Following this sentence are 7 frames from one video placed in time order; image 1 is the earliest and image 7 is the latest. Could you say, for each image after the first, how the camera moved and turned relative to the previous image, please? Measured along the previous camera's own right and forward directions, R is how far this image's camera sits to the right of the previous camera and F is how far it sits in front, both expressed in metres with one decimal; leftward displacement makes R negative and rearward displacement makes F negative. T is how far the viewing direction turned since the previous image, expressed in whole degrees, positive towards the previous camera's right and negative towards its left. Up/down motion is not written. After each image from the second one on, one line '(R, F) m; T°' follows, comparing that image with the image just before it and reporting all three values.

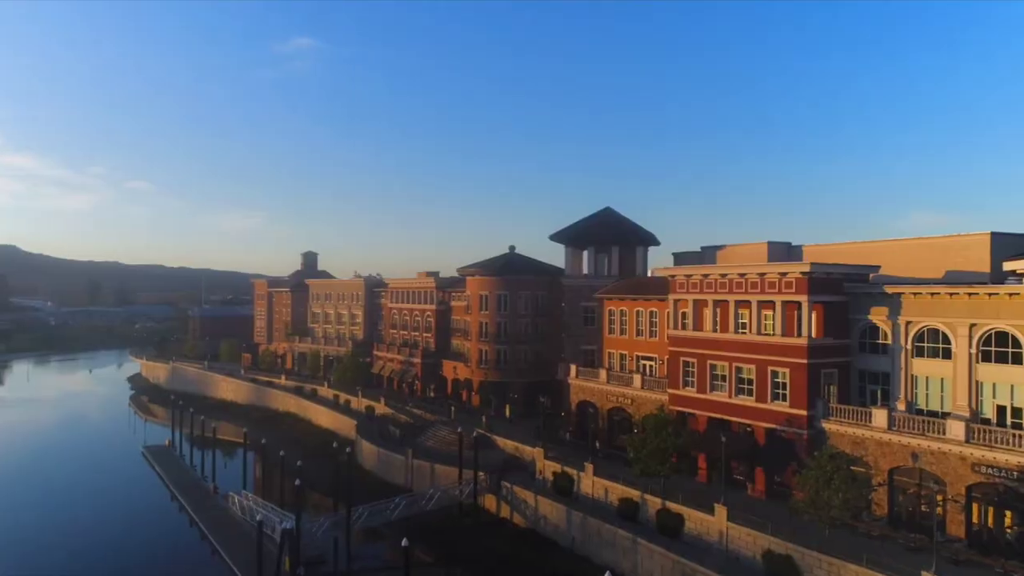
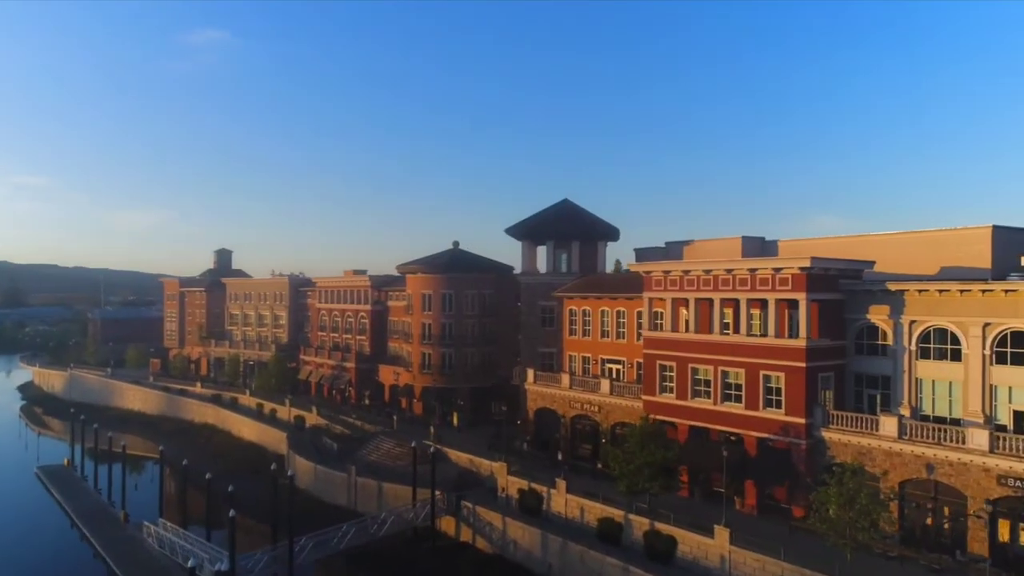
(-2.4, +4.7) m; +6°
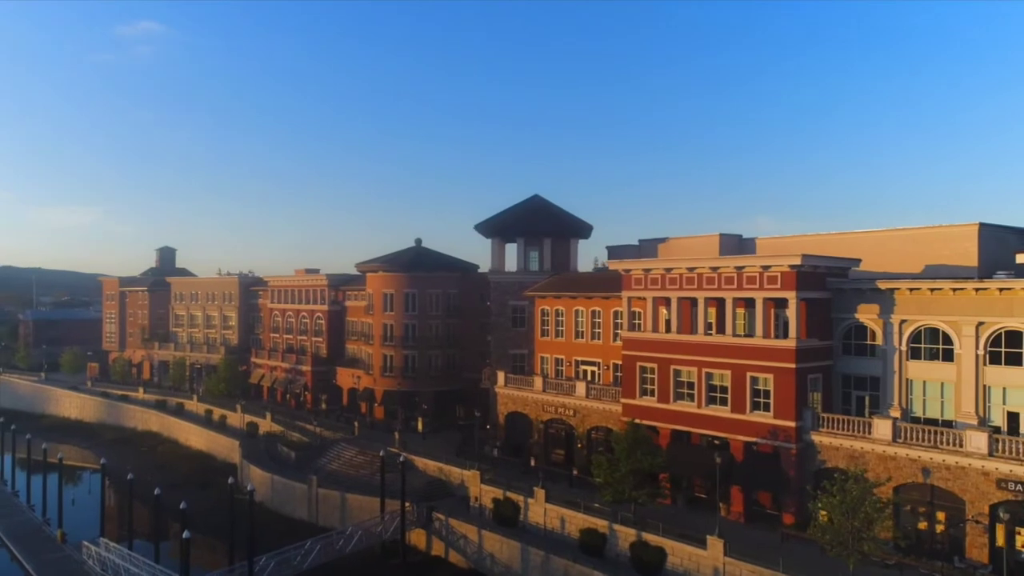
(-1.3, +2.0) m; +4°
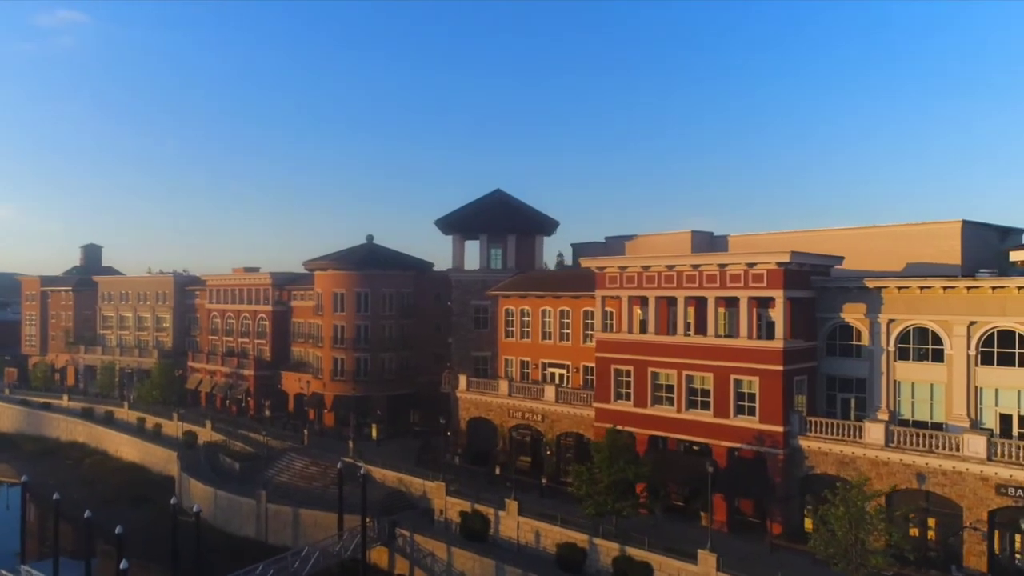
(-1.4, +2.4) m; +5°
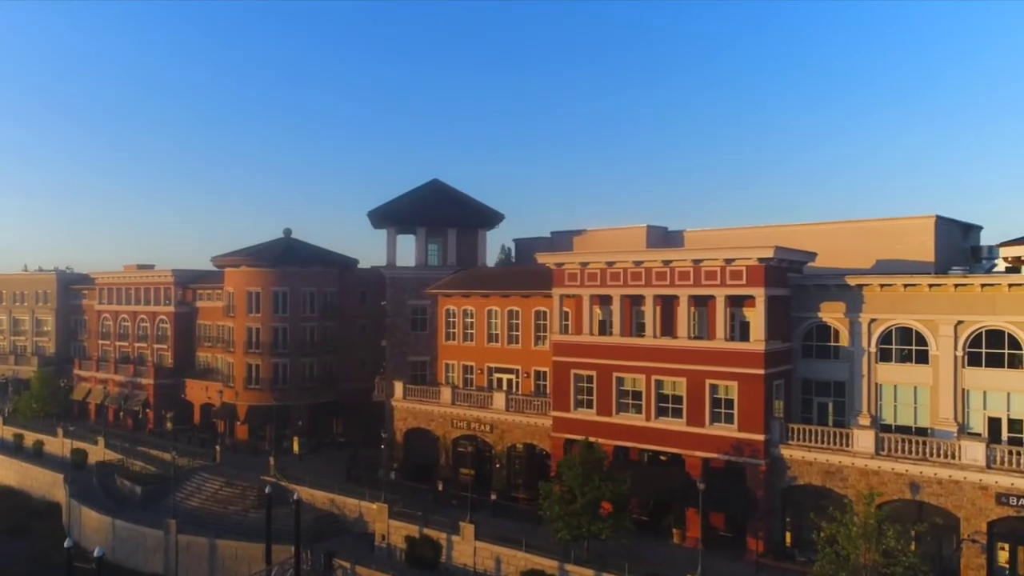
(-2.1, +3.7) m; +7°
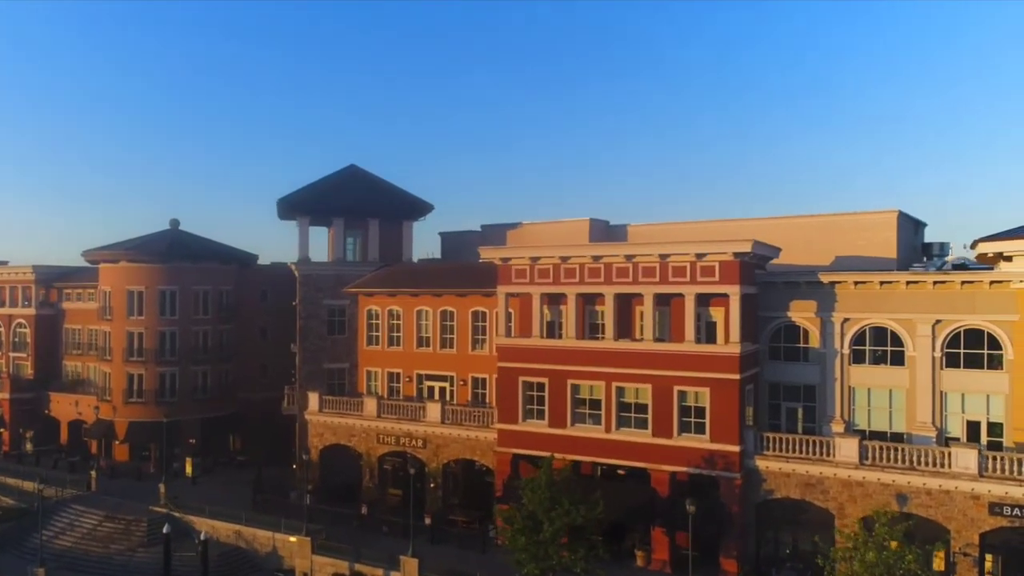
(-2.2, +3.9) m; +9°
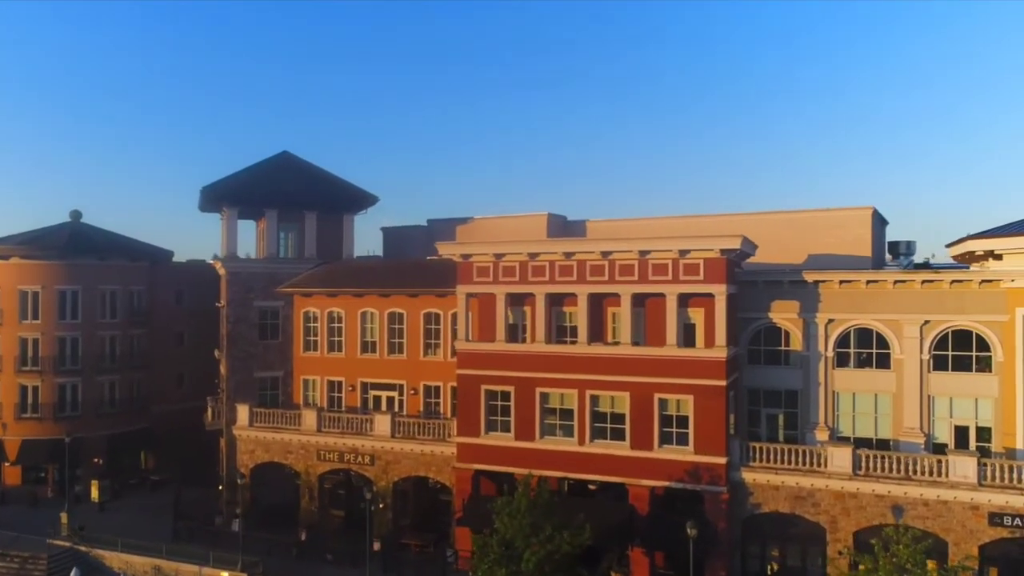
(-1.7, +2.8) m; +6°
